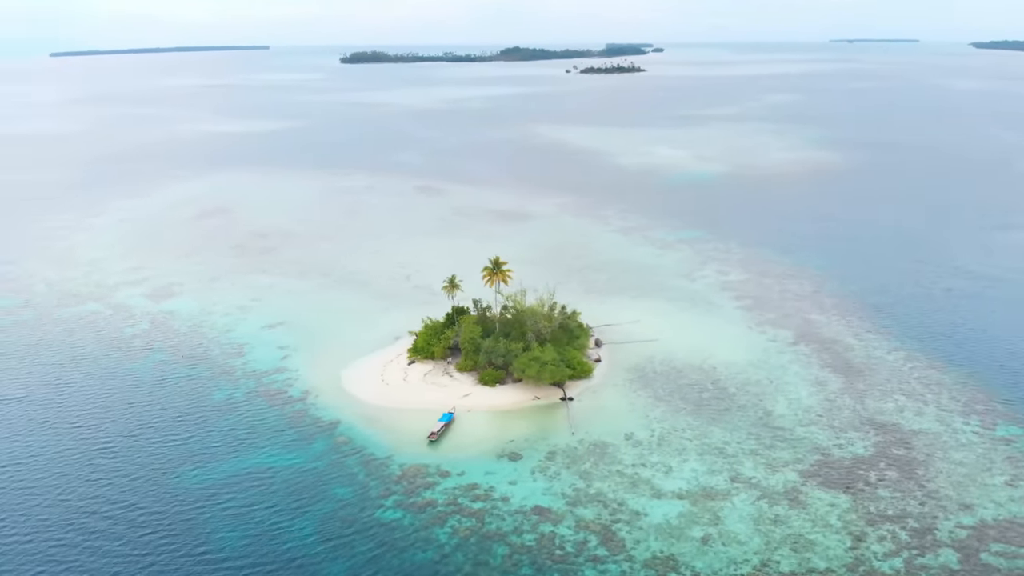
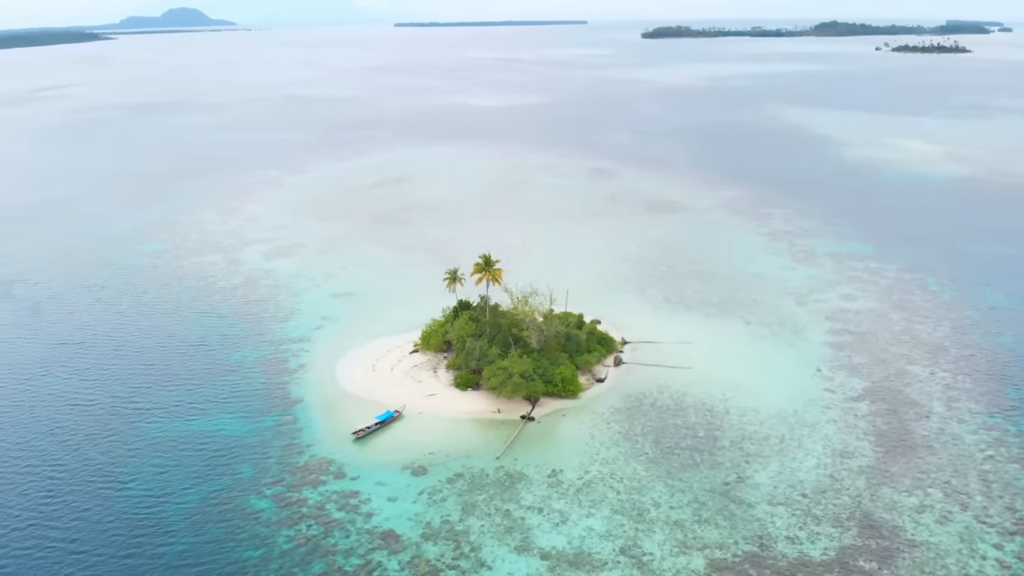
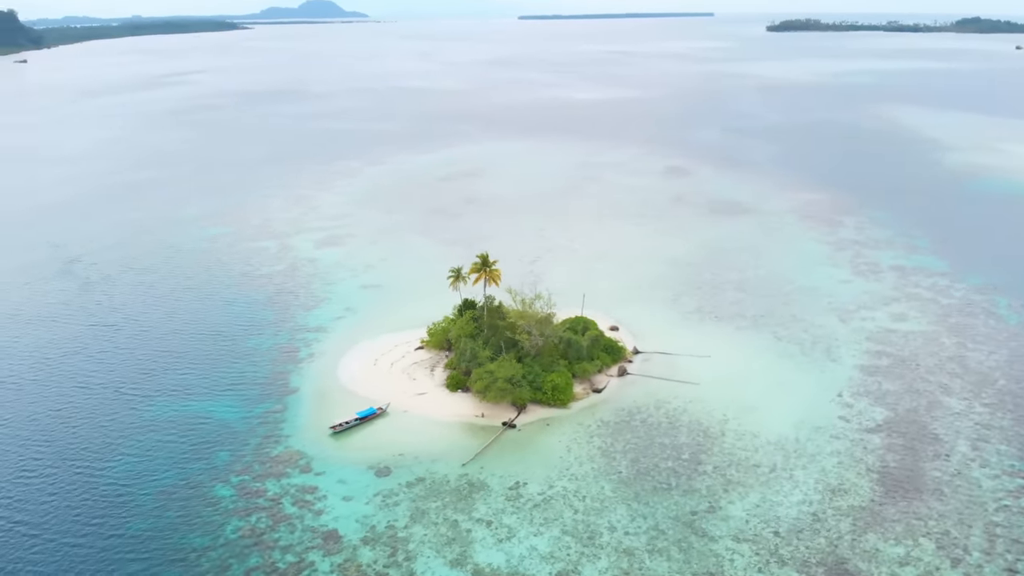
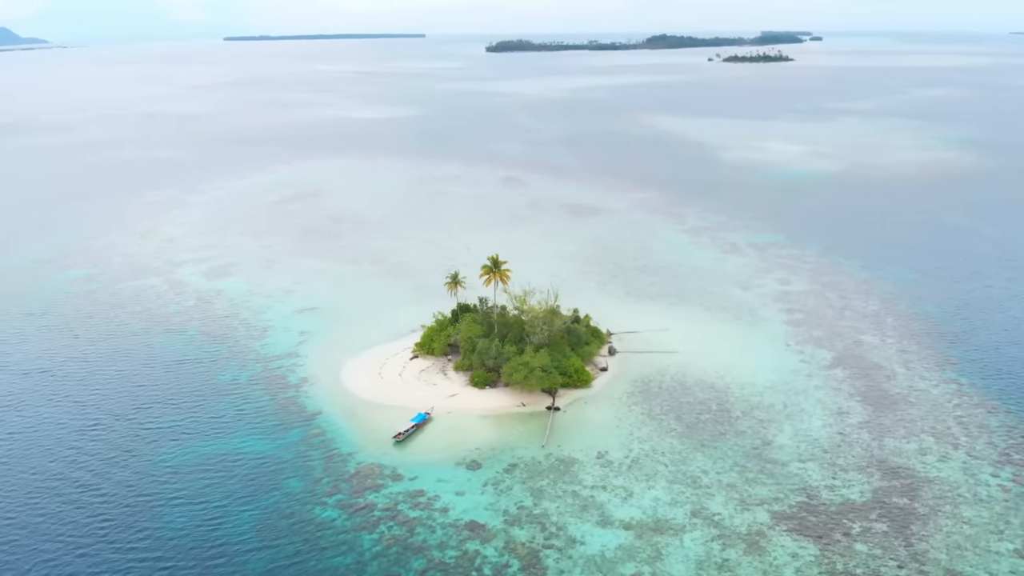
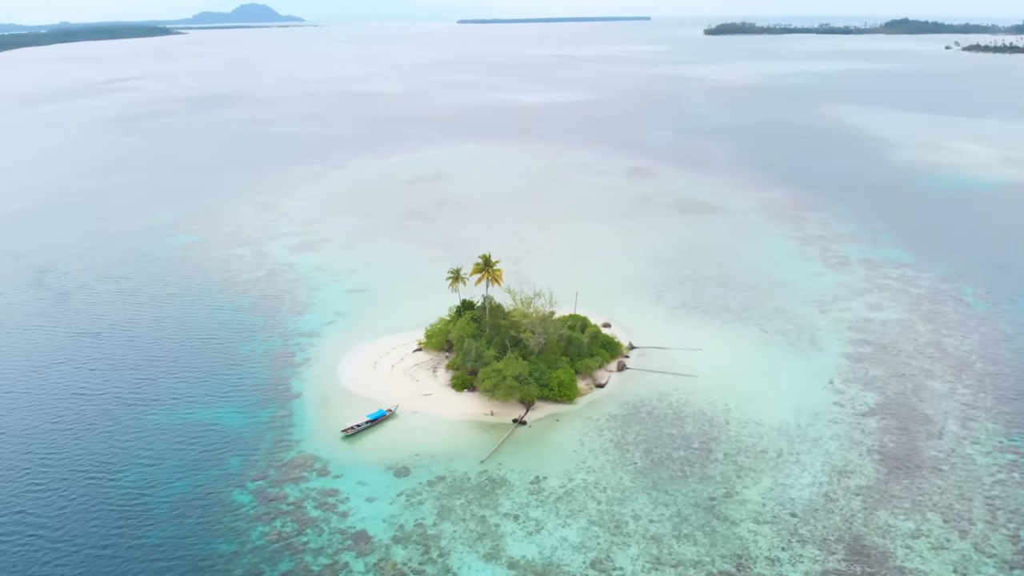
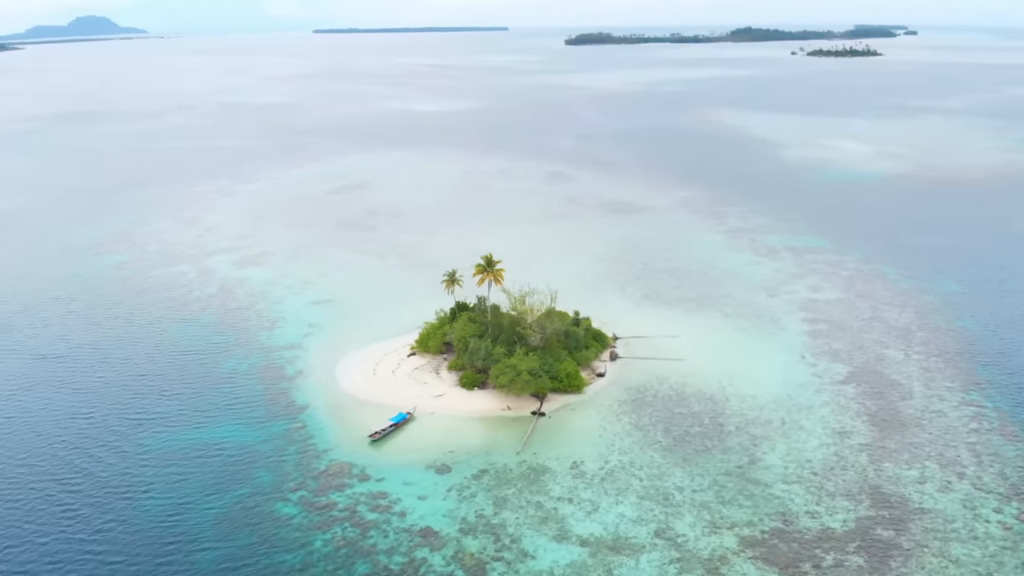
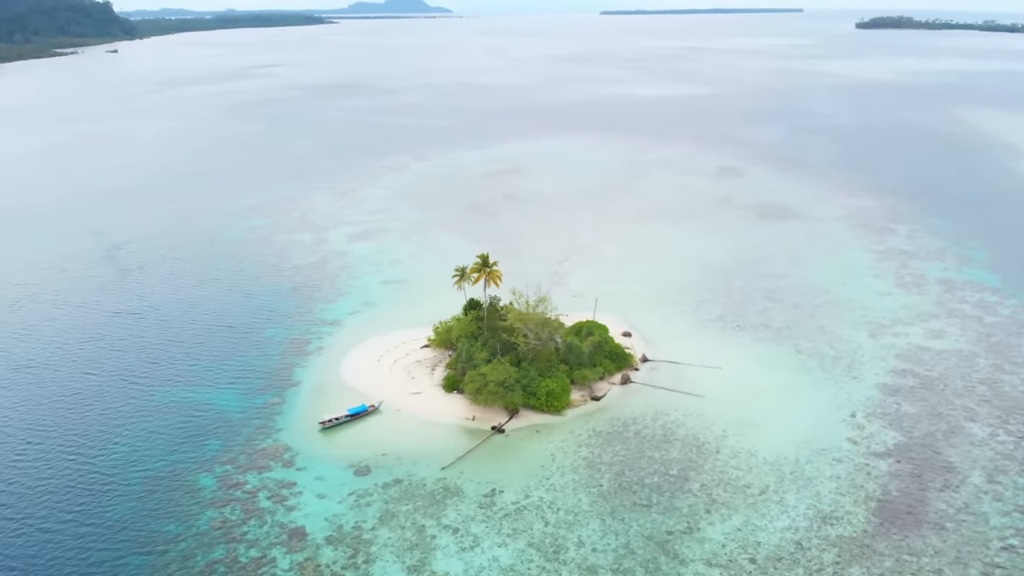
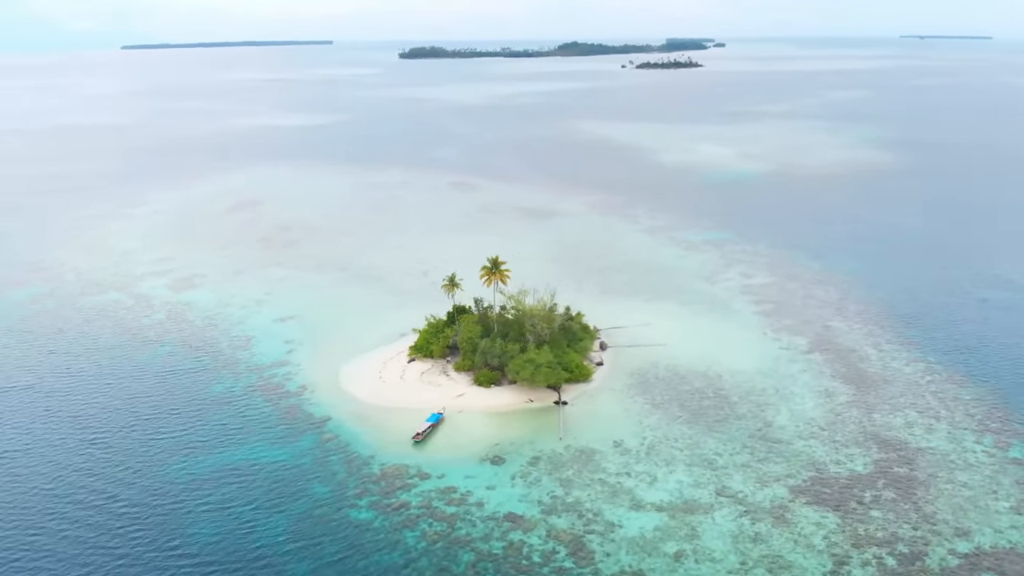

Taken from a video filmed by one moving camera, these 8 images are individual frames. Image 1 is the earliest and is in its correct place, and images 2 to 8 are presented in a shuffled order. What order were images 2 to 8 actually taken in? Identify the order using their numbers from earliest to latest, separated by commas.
8, 4, 6, 2, 5, 3, 7
